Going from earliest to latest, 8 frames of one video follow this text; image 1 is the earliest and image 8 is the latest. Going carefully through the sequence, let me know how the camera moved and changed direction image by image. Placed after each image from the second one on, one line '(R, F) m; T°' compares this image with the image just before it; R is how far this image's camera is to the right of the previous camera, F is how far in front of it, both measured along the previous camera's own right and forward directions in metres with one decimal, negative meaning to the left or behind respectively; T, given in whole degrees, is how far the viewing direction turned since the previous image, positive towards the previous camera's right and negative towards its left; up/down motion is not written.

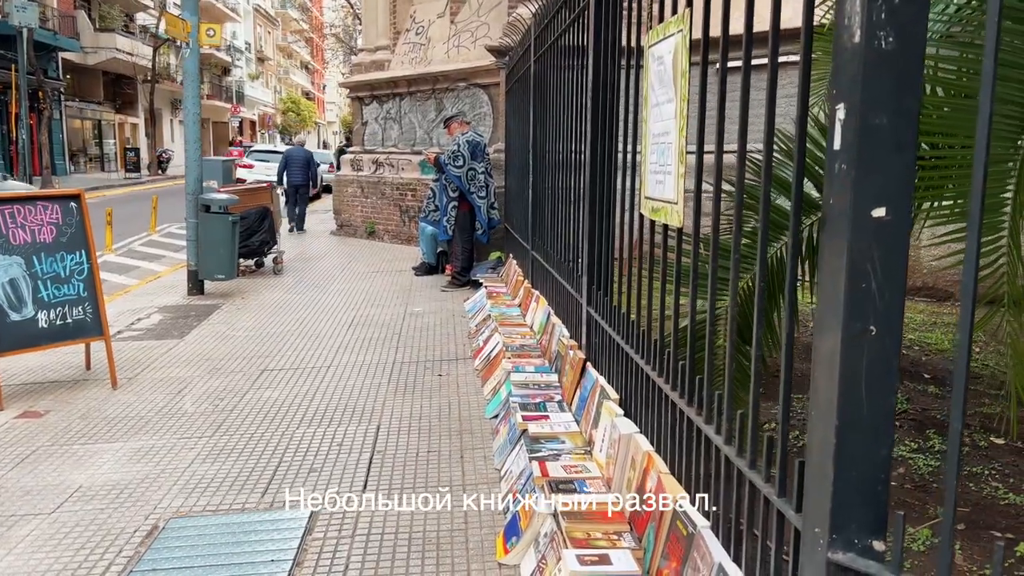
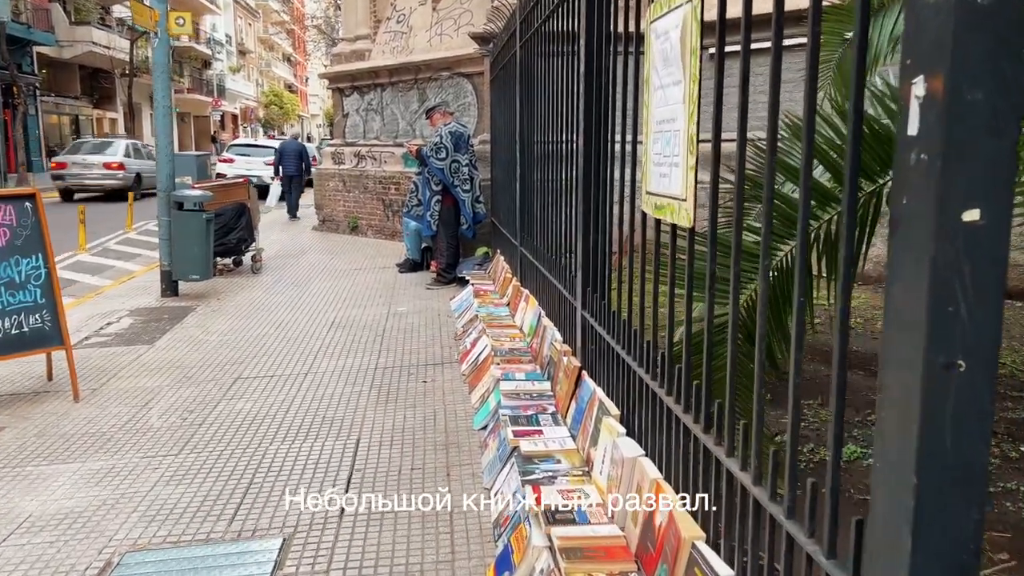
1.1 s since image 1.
(0.0, +0.3) m; +1°
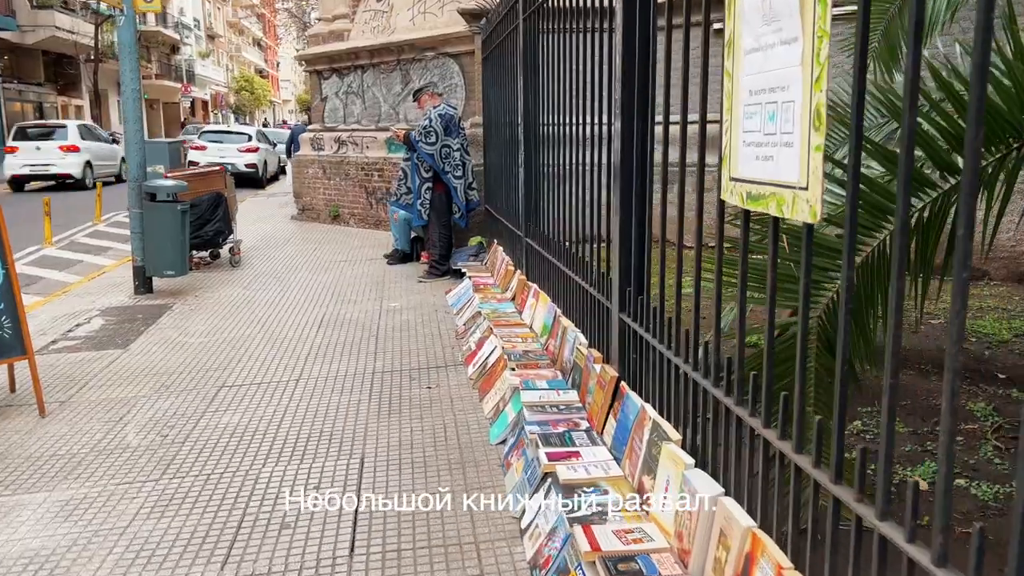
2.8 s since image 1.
(-0.2, +0.5) m; +2°
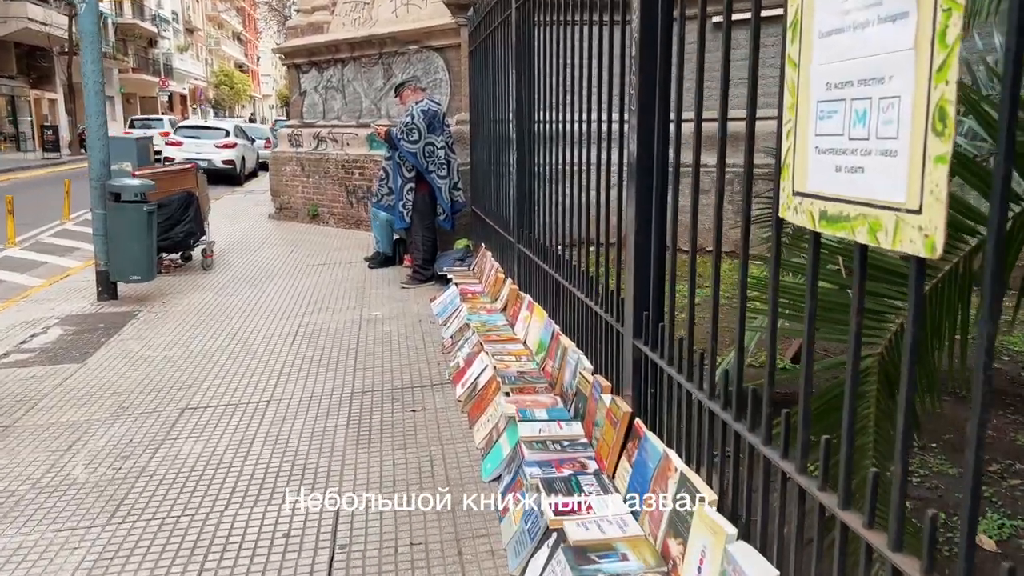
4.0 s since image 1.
(-0.1, +0.4) m; +1°
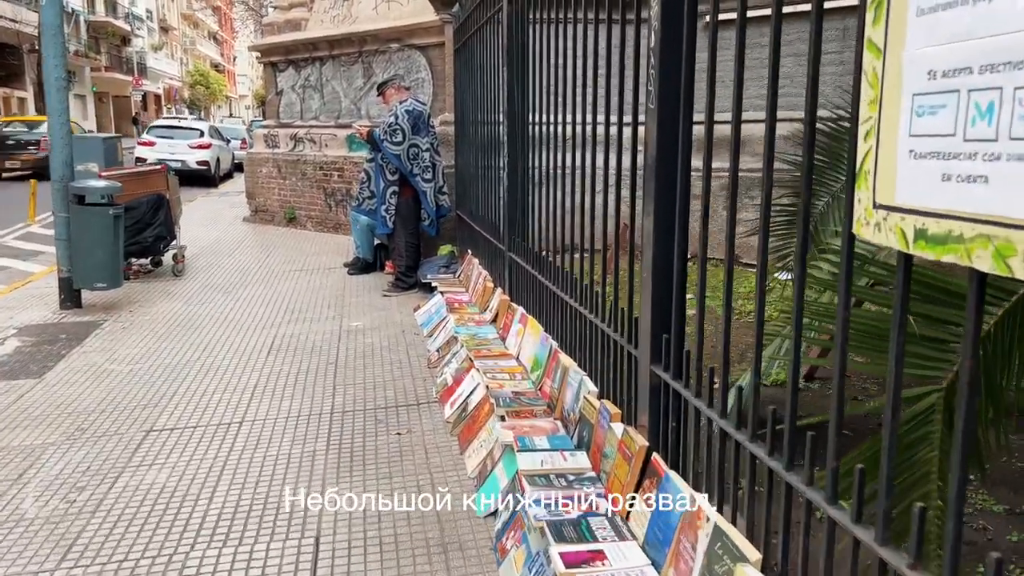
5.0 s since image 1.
(-0.1, +0.3) m; +1°
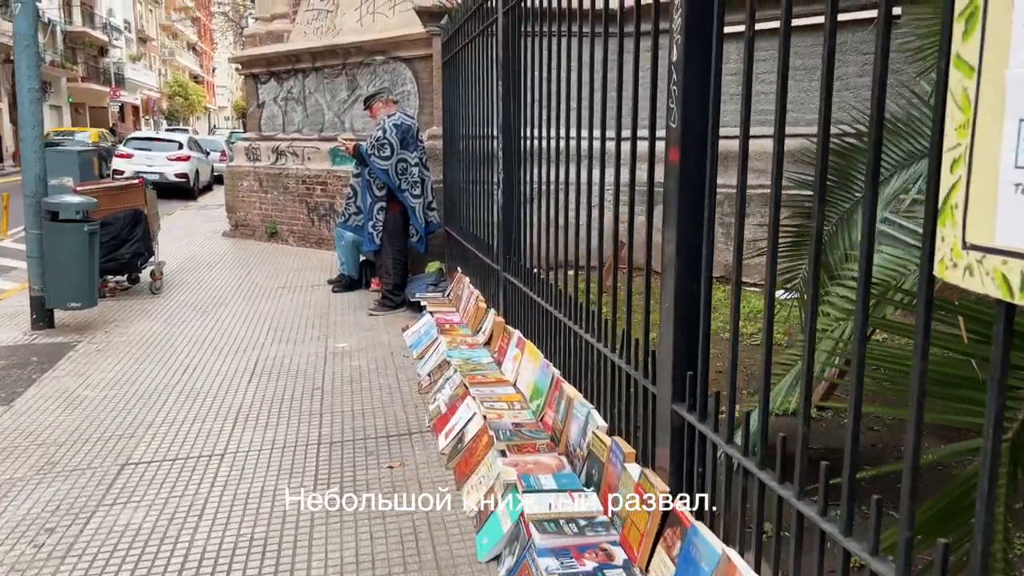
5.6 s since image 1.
(-0.1, +0.2) m; +1°
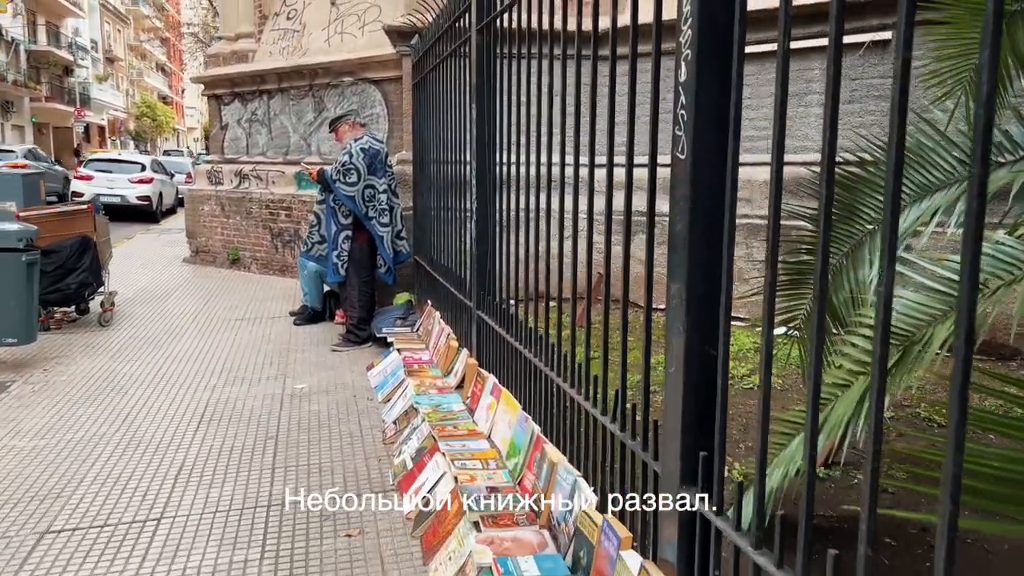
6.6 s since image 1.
(0.0, +0.4) m; +2°
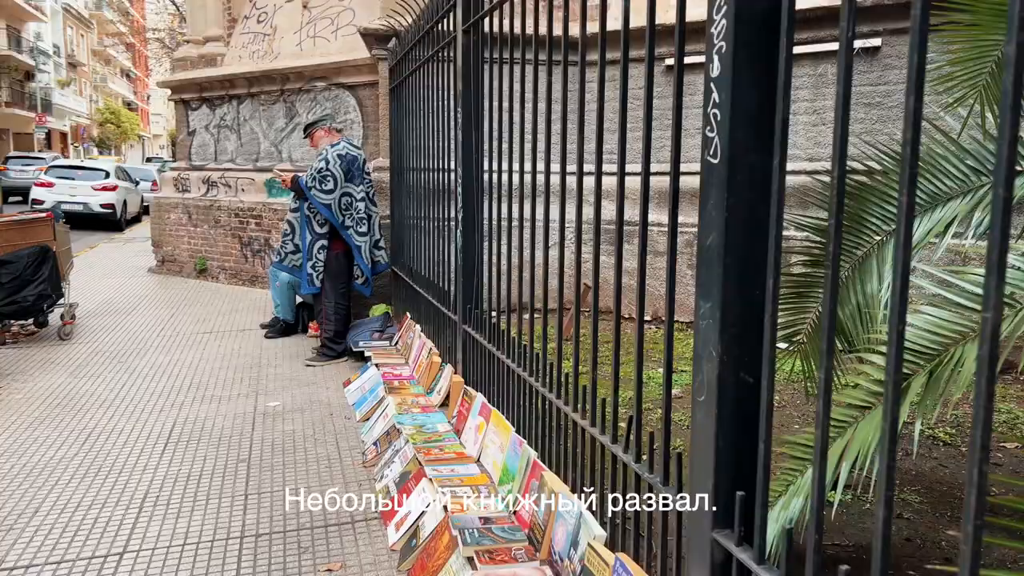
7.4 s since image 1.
(-0.1, +0.2) m; +2°
